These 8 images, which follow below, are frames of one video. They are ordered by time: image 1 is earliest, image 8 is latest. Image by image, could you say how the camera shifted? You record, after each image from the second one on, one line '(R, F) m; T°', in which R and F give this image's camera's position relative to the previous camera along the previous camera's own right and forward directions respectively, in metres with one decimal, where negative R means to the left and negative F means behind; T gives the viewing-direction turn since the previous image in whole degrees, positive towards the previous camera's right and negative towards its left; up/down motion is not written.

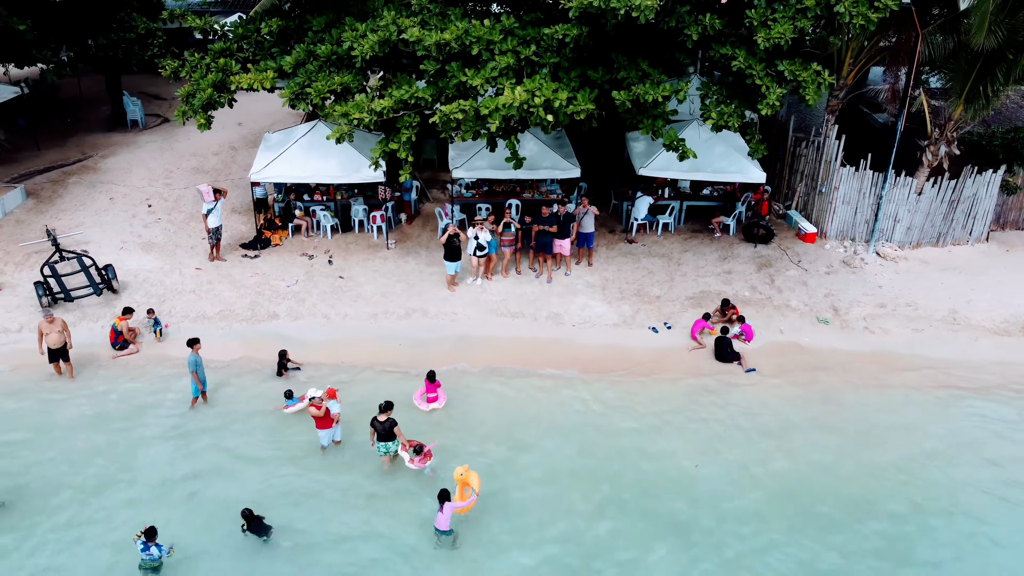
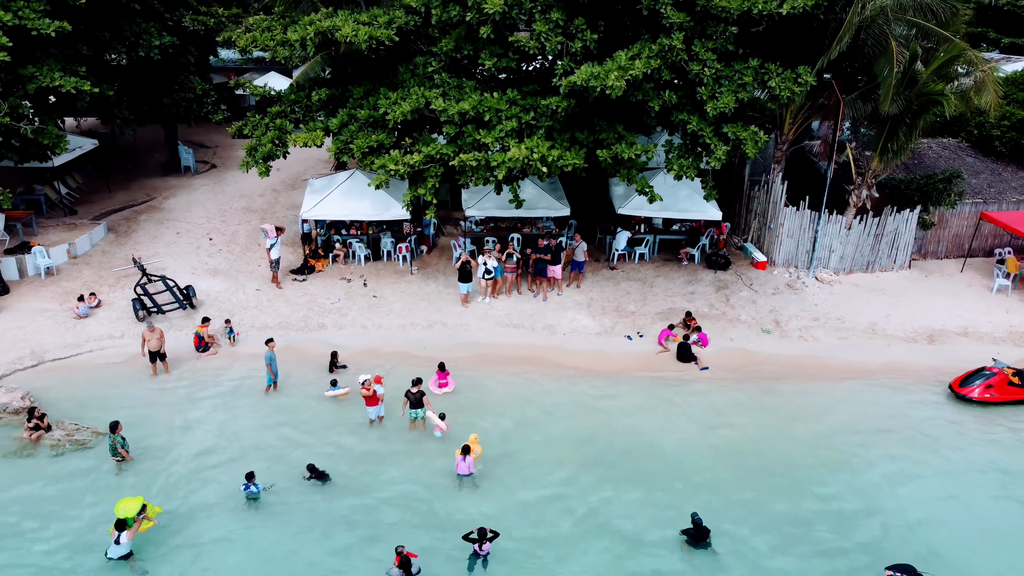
(-0.1, -2.9) m; 0°
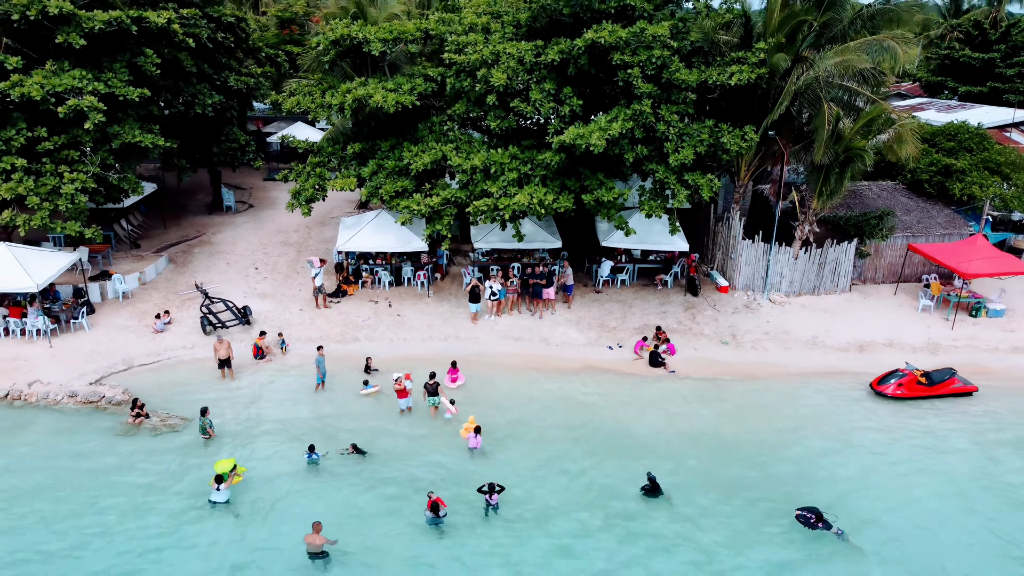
(0.0, -3.1) m; 0°
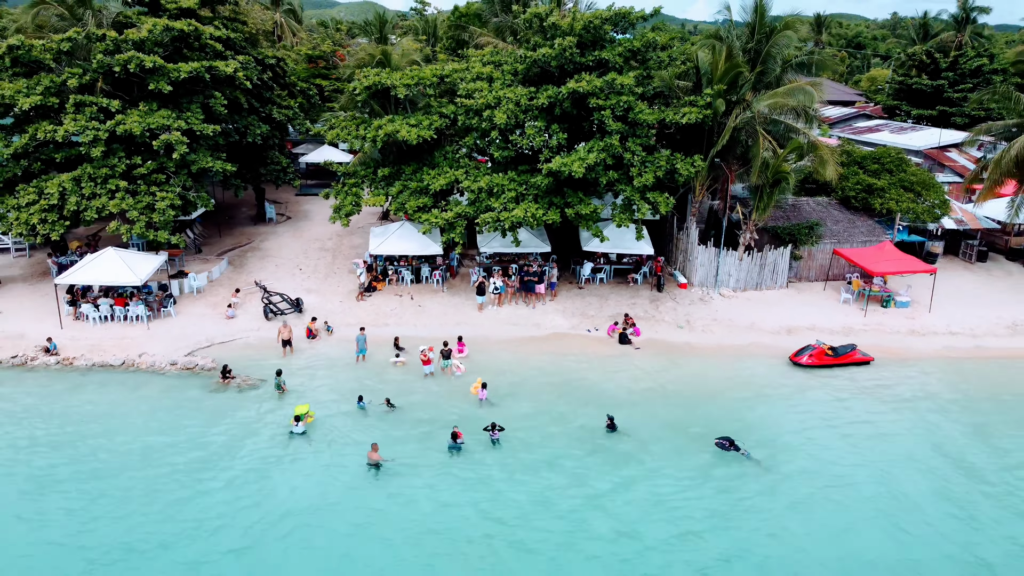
(0.0, -4.5) m; 0°
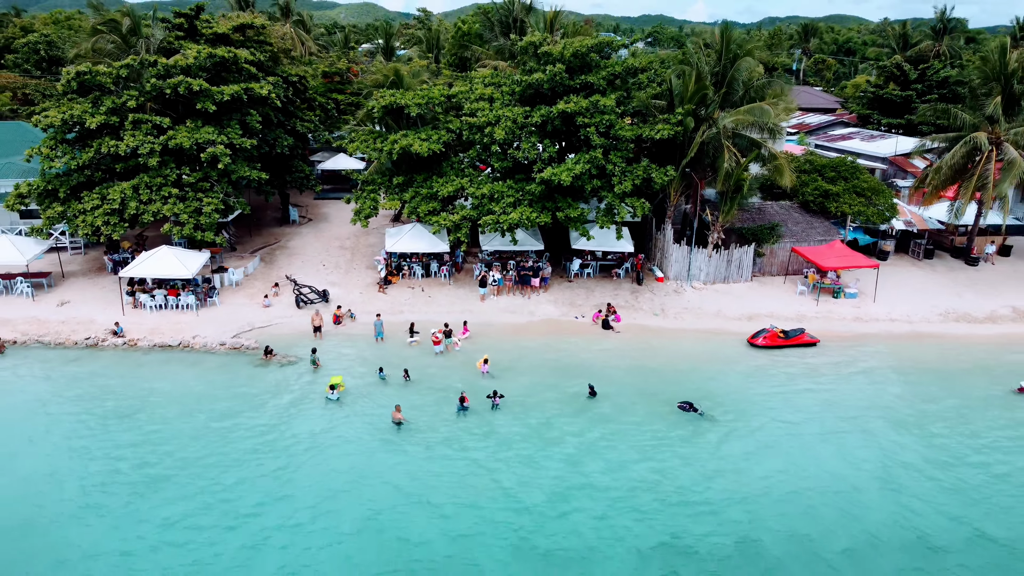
(+0.1, -3.5) m; 0°
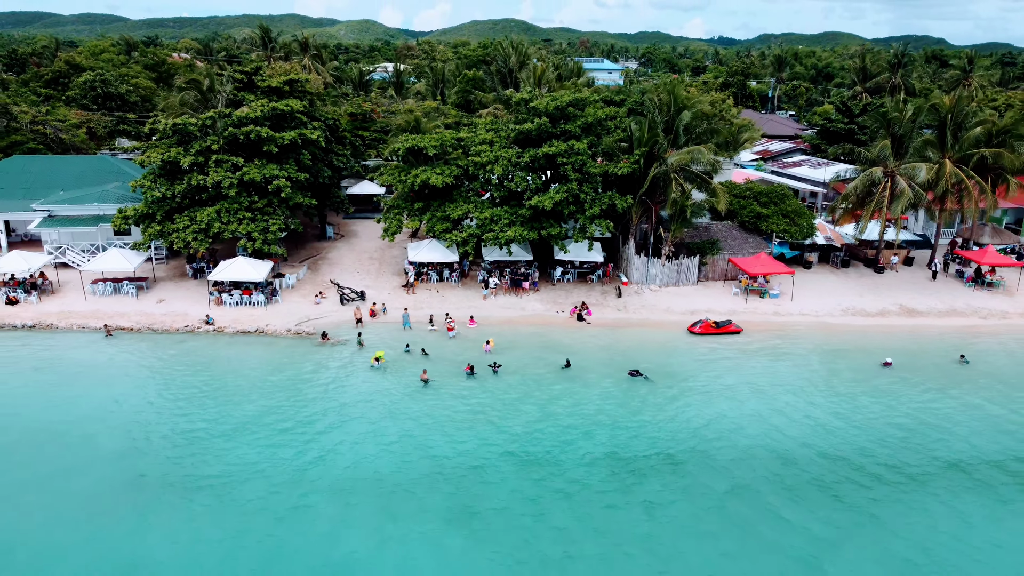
(+0.1, -7.4) m; 0°
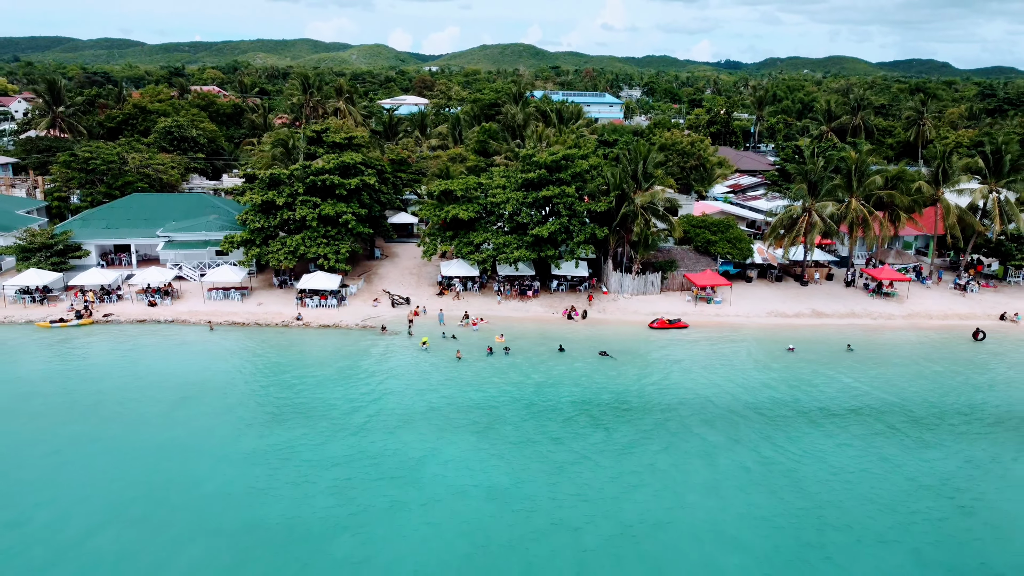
(0.0, -11.3) m; -1°
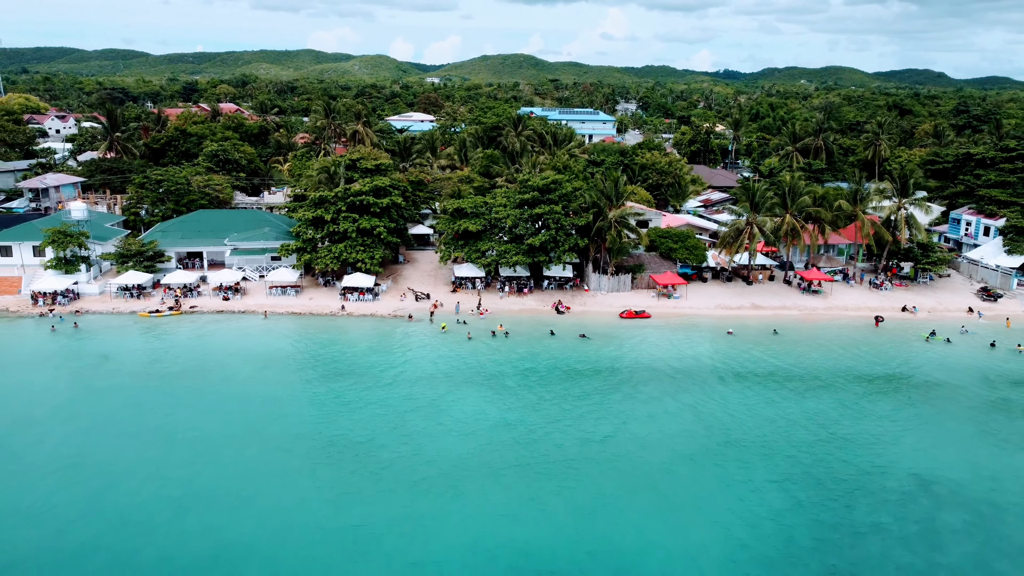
(+0.1, -11.2) m; 0°
